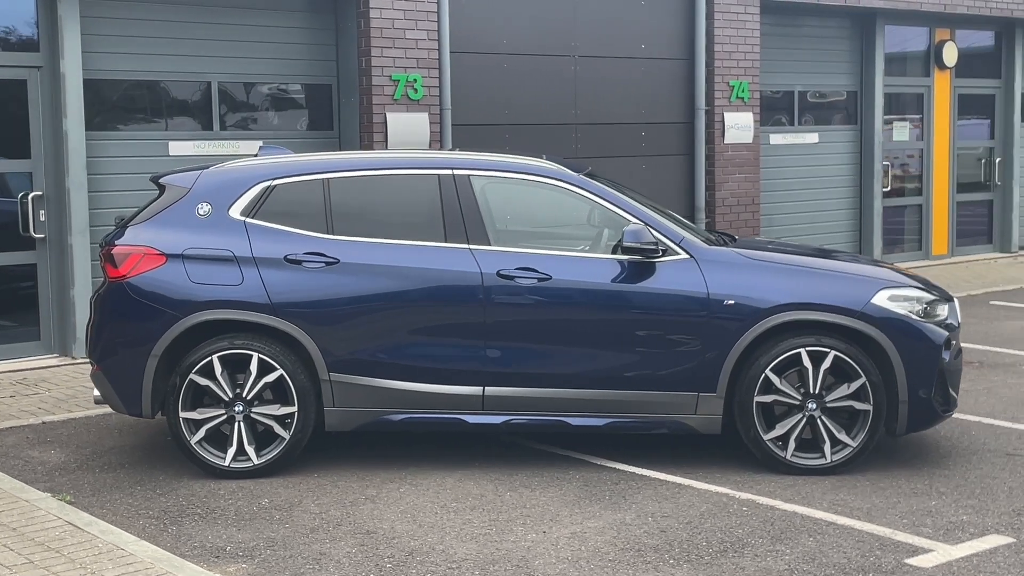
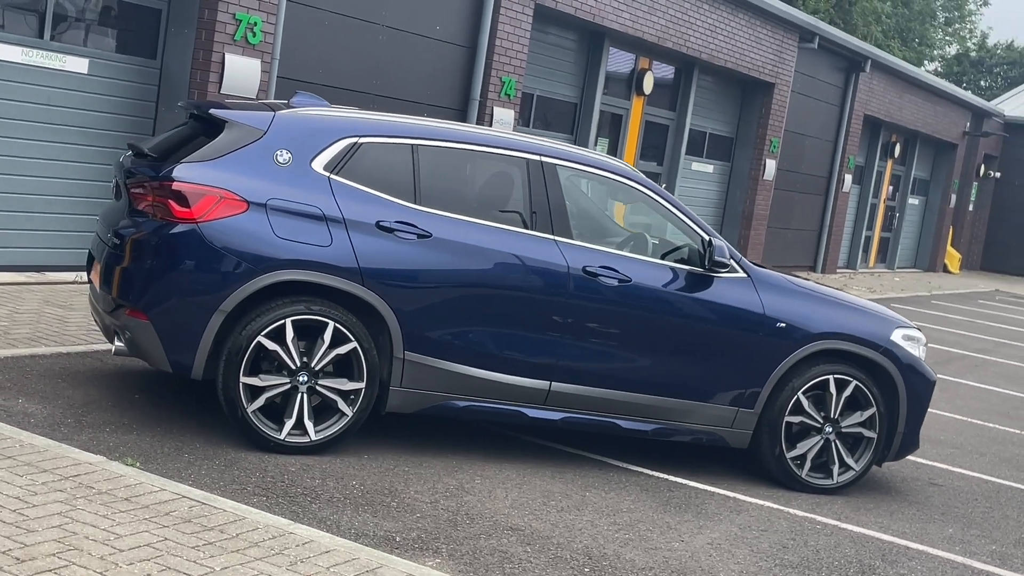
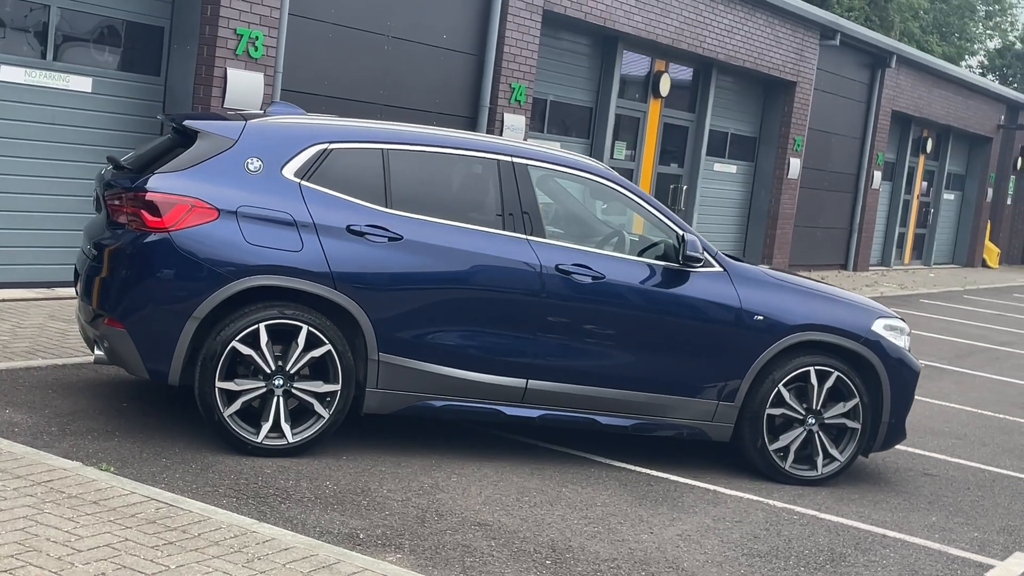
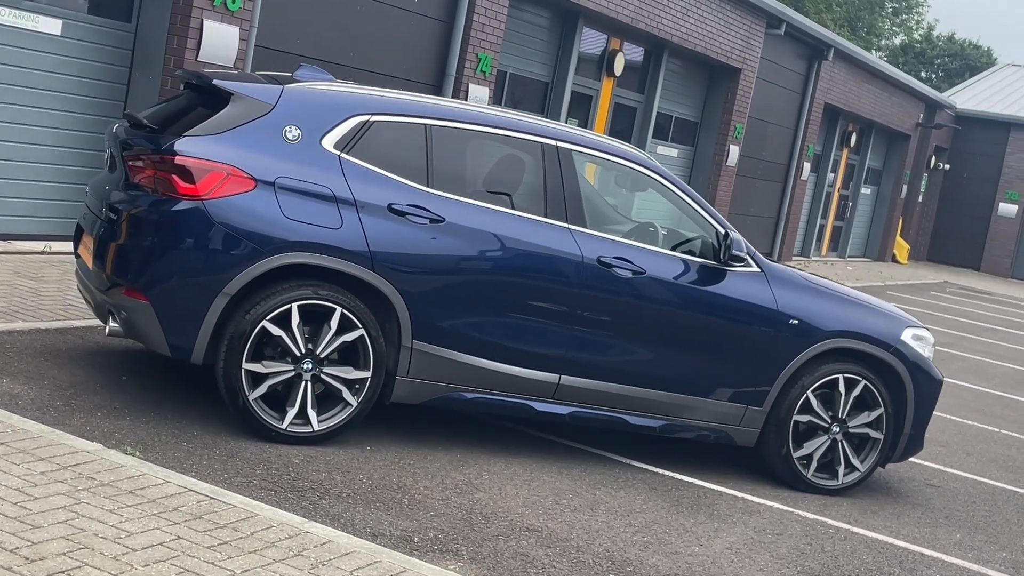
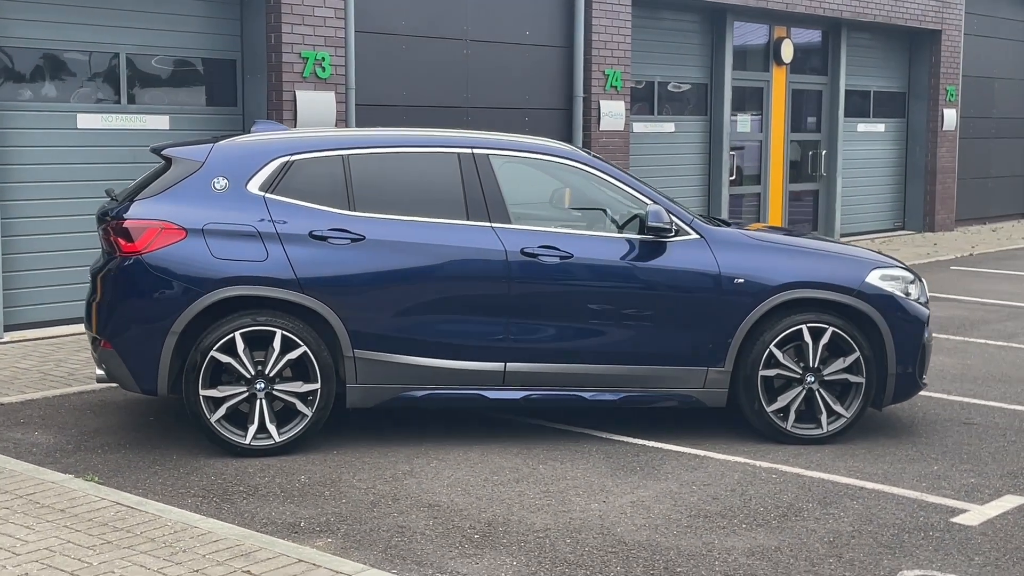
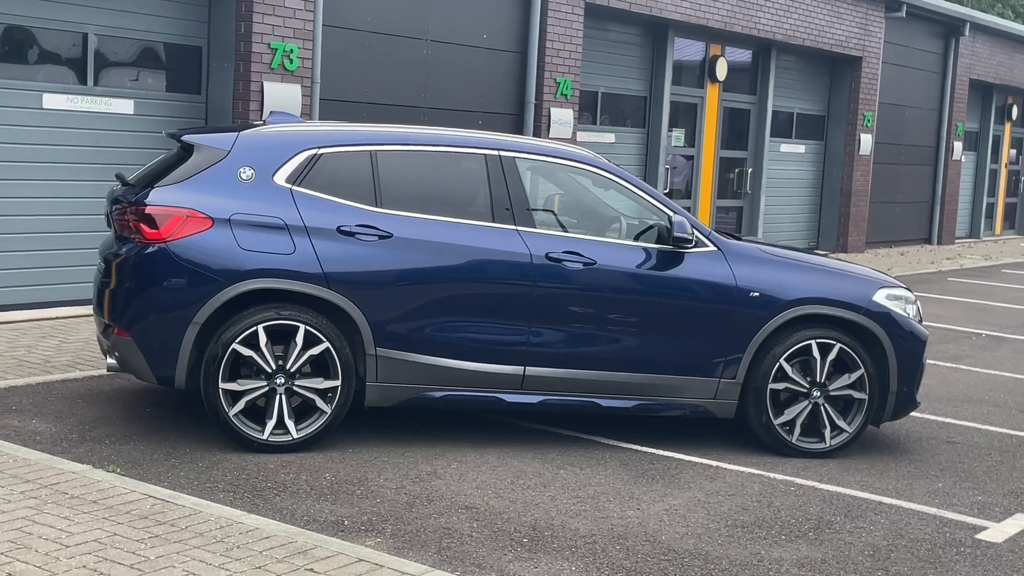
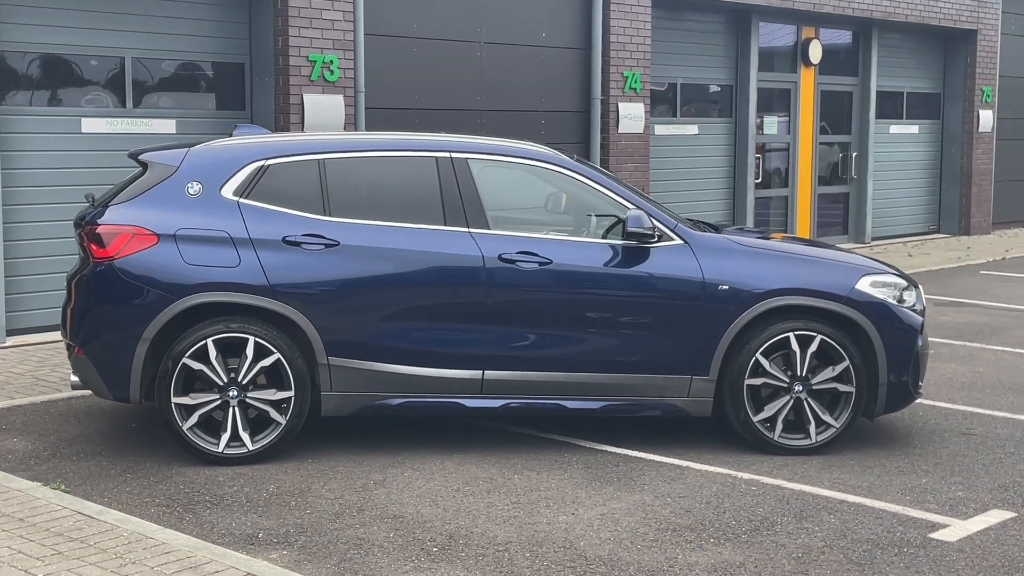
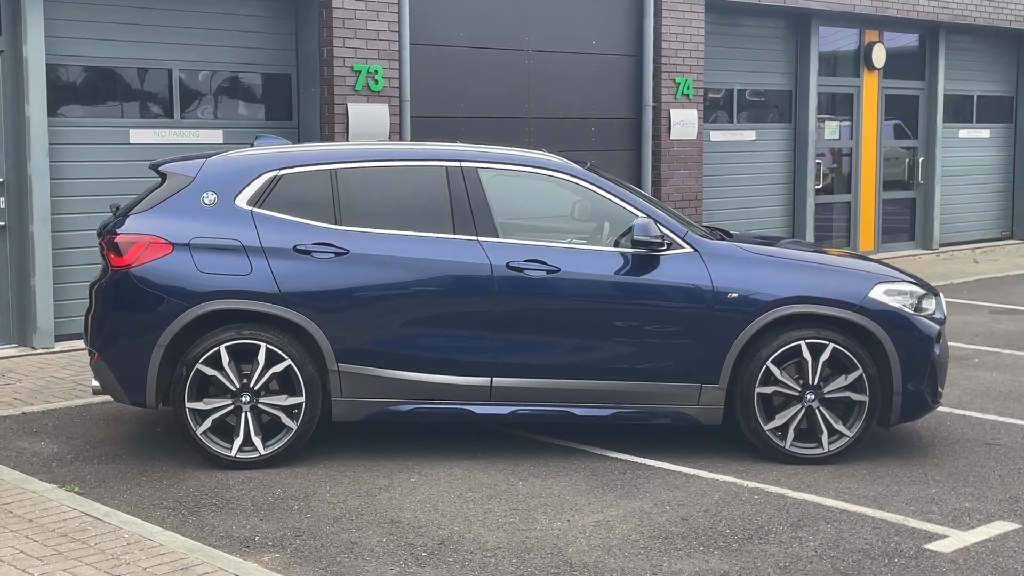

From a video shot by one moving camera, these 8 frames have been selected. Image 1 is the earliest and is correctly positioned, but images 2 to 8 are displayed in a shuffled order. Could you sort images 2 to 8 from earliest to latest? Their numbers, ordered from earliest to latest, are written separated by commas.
8, 7, 5, 6, 3, 2, 4
